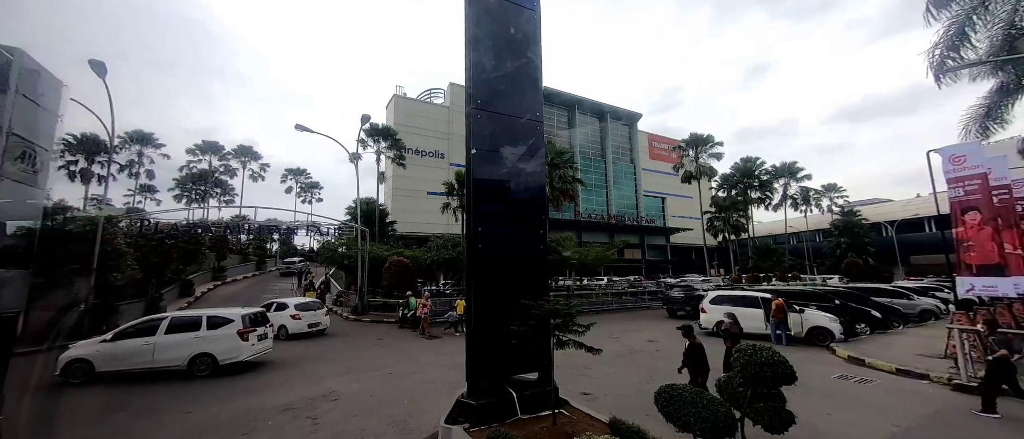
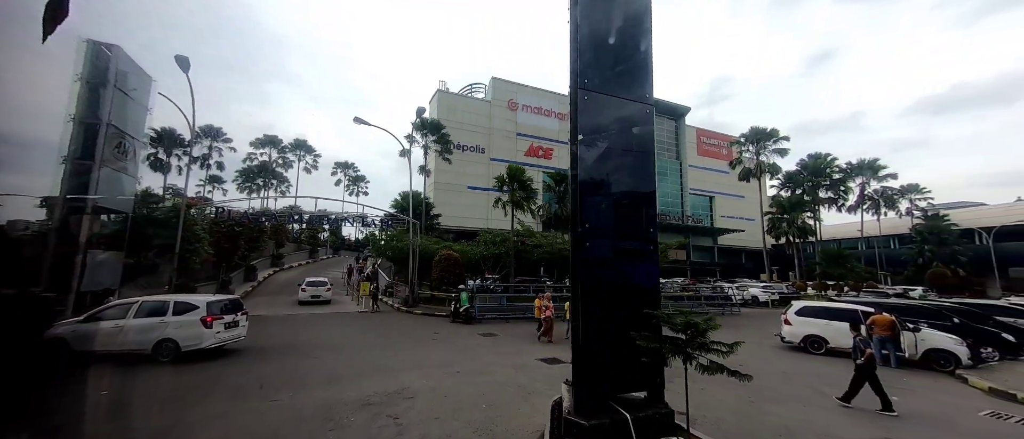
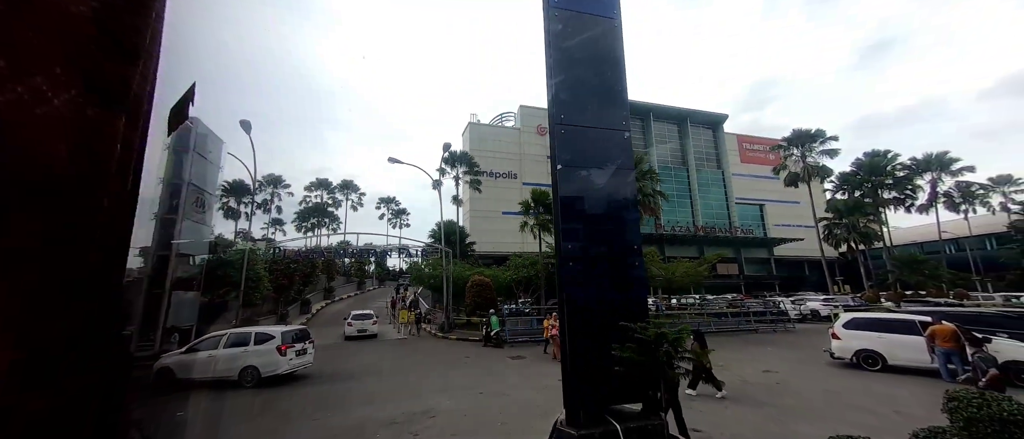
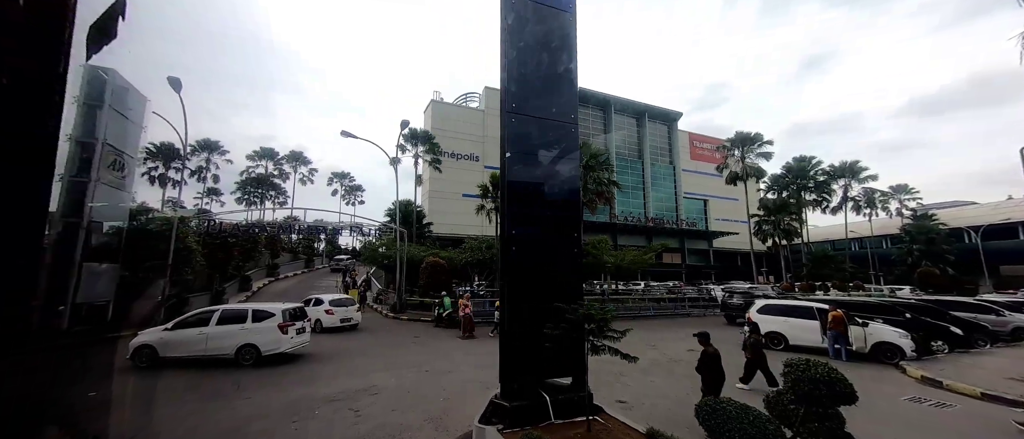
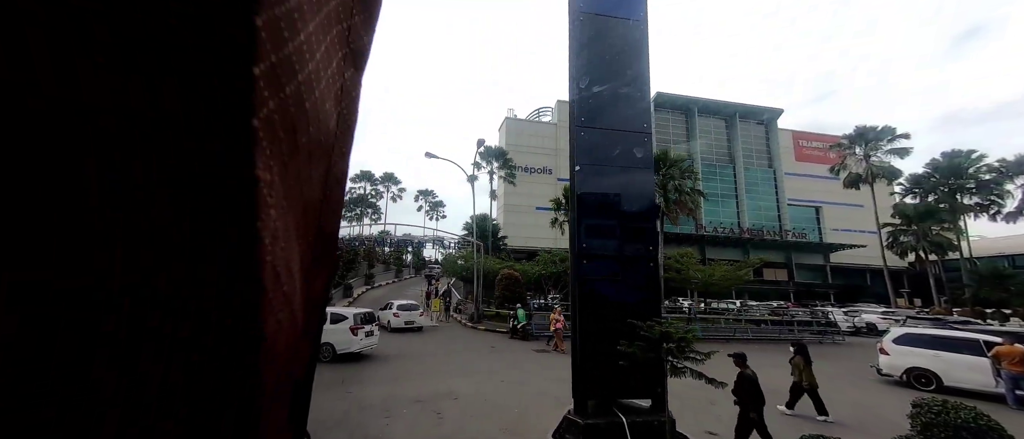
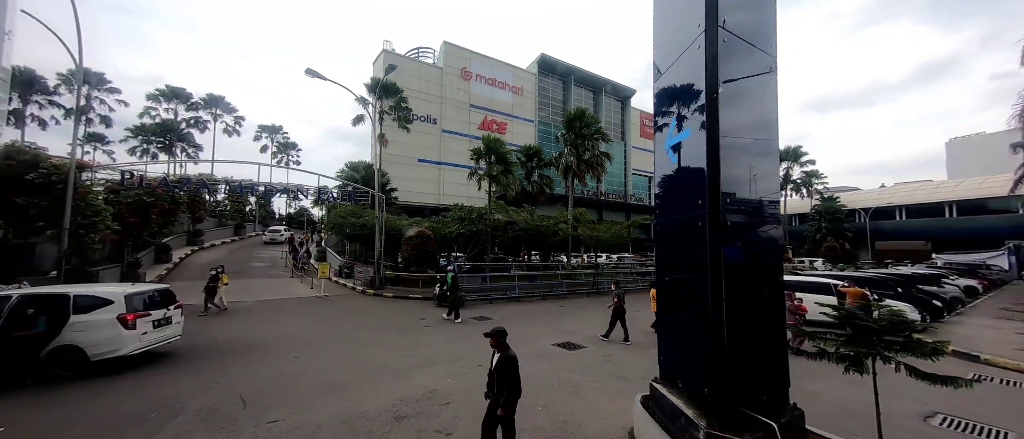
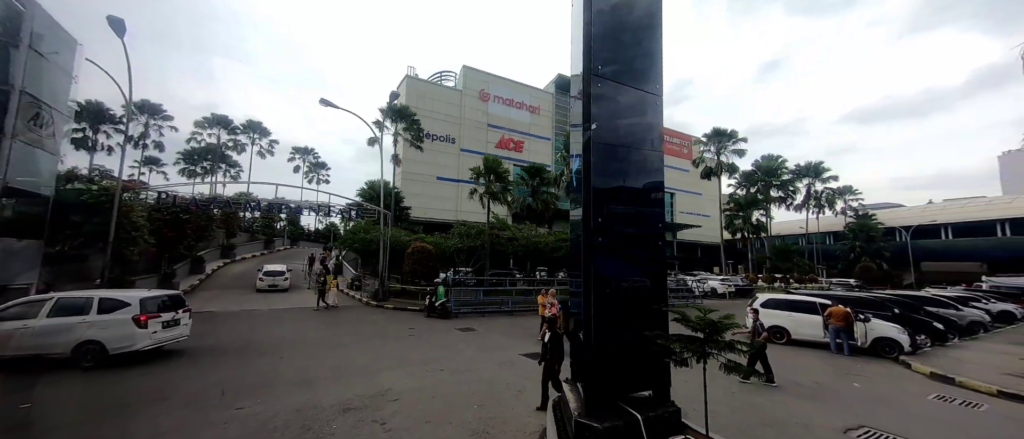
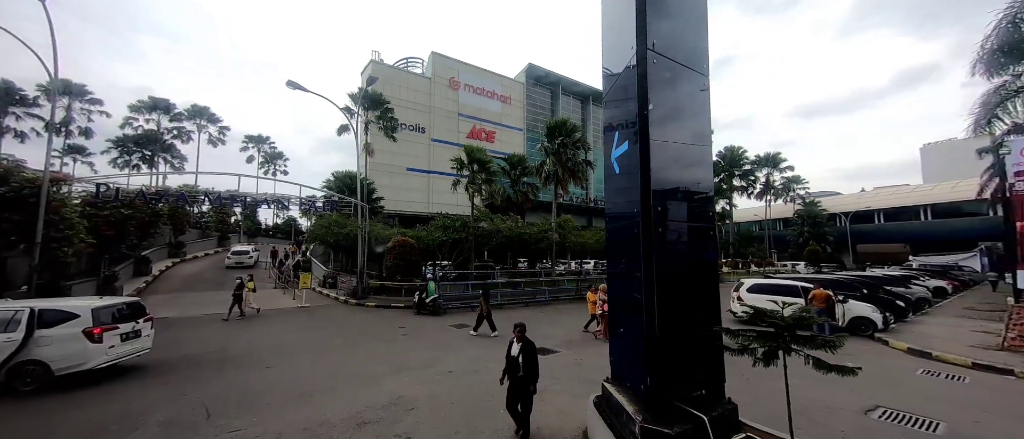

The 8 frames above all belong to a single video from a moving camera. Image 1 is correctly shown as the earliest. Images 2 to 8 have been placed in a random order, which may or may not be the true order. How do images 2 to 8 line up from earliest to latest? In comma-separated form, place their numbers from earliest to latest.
4, 5, 3, 2, 7, 8, 6
